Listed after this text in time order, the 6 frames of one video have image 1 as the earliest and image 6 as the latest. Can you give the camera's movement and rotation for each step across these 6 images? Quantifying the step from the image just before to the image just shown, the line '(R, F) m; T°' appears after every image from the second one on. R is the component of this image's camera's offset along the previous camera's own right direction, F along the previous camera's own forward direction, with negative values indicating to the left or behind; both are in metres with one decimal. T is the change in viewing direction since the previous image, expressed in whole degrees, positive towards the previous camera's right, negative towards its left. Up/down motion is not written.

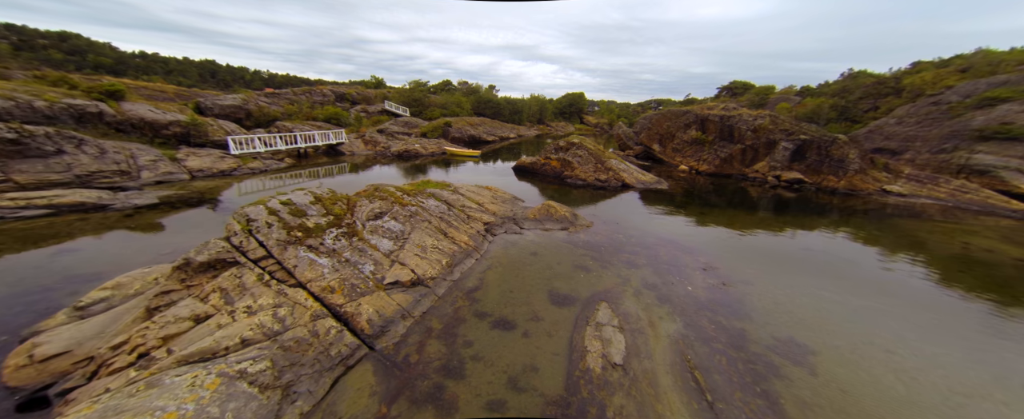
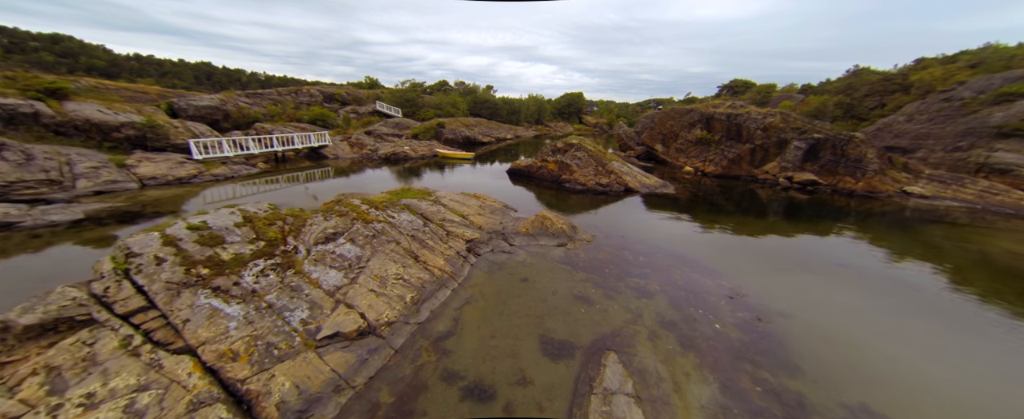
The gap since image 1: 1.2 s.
(+0.5, +2.2) m; 0°
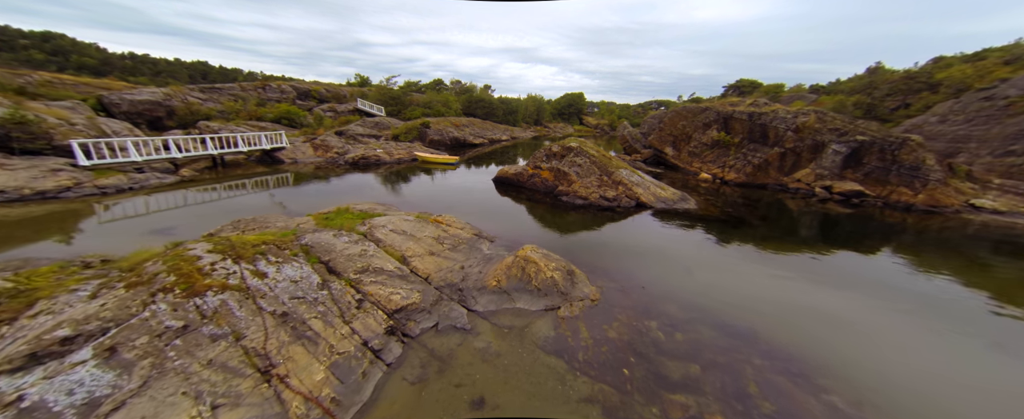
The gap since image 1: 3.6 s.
(+1.1, +4.9) m; 0°
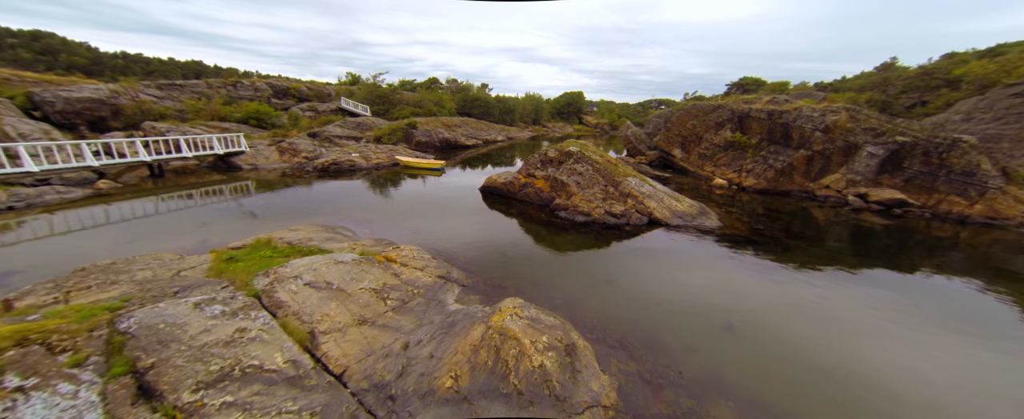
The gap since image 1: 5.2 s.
(+0.7, +3.4) m; 0°
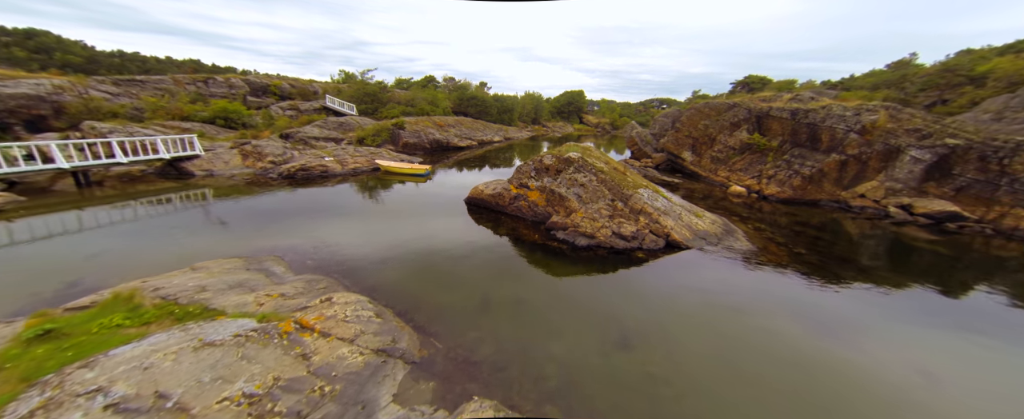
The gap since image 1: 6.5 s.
(+0.6, +3.1) m; 0°
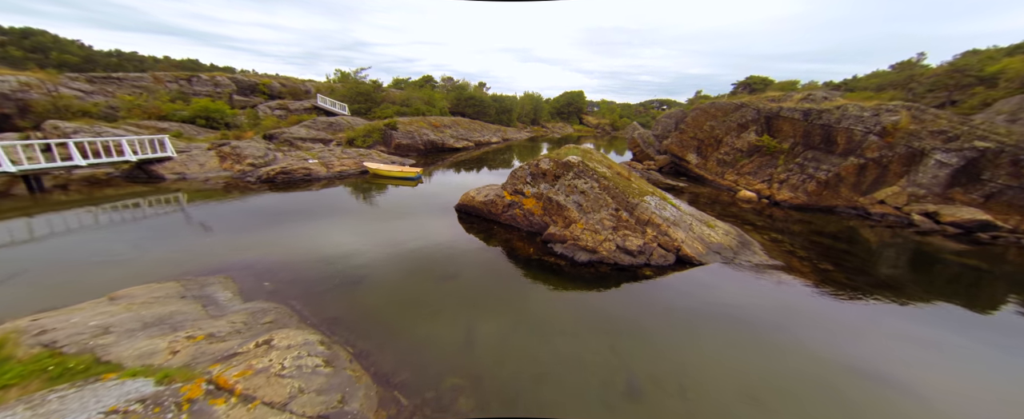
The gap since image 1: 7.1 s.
(+0.3, +1.5) m; 0°
